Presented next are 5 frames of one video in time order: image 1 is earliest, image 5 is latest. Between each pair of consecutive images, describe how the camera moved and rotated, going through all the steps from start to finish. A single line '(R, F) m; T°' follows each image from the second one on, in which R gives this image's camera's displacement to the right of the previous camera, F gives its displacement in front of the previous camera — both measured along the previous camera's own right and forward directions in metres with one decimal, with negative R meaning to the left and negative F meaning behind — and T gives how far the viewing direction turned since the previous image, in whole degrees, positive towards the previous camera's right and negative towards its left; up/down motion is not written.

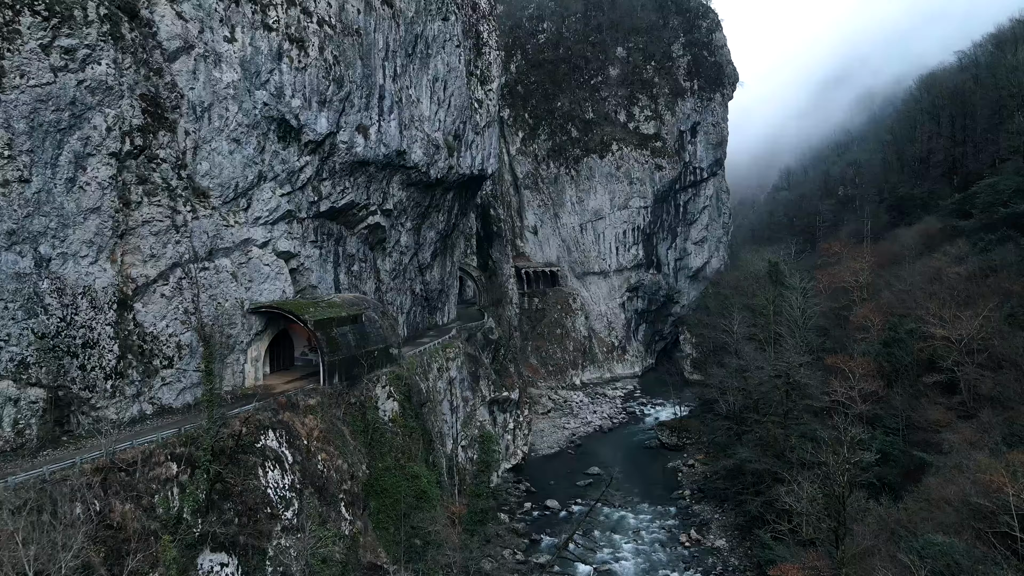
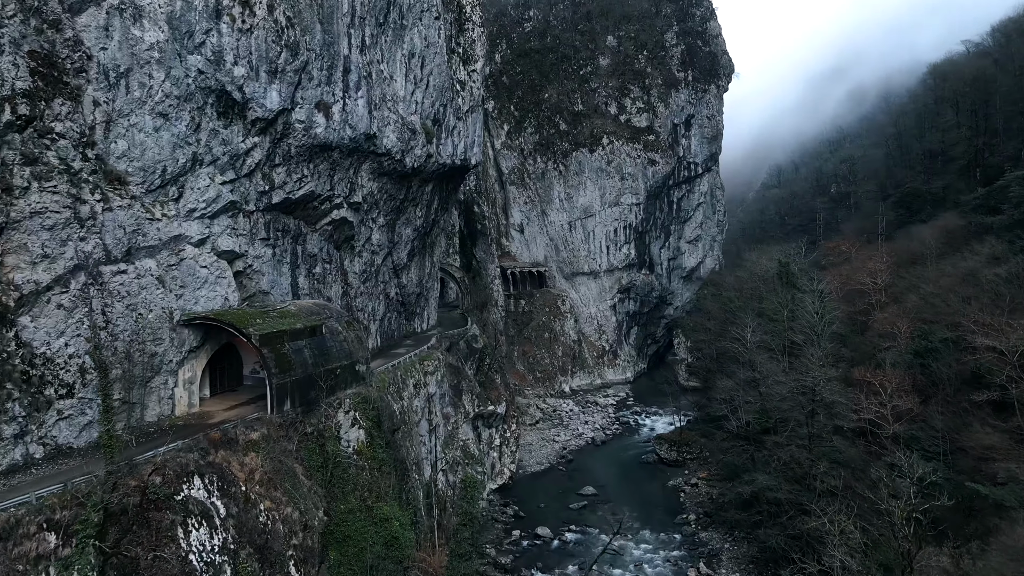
(-0.1, +2.9) m; +1°
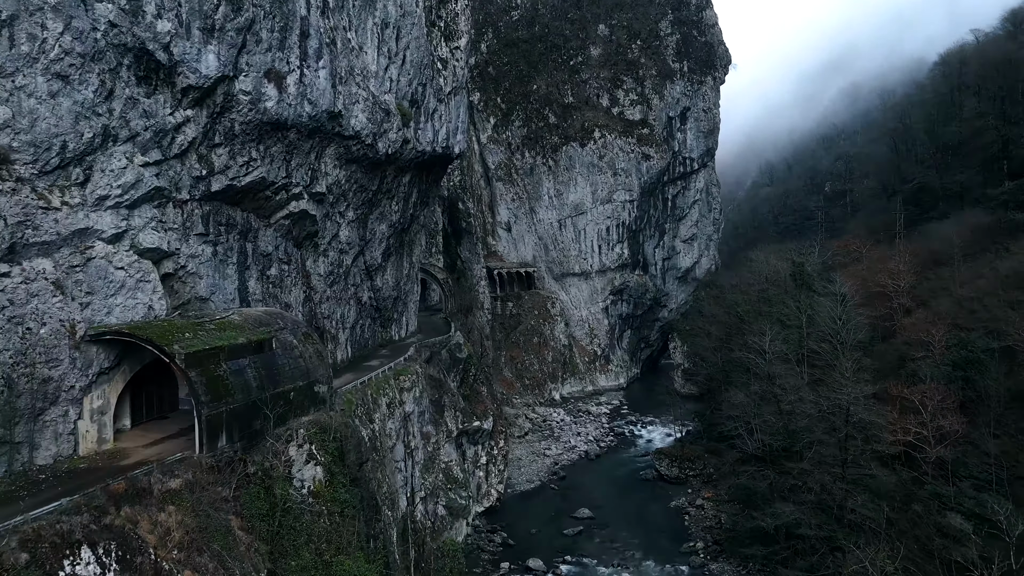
(-0.1, +2.7) m; +1°
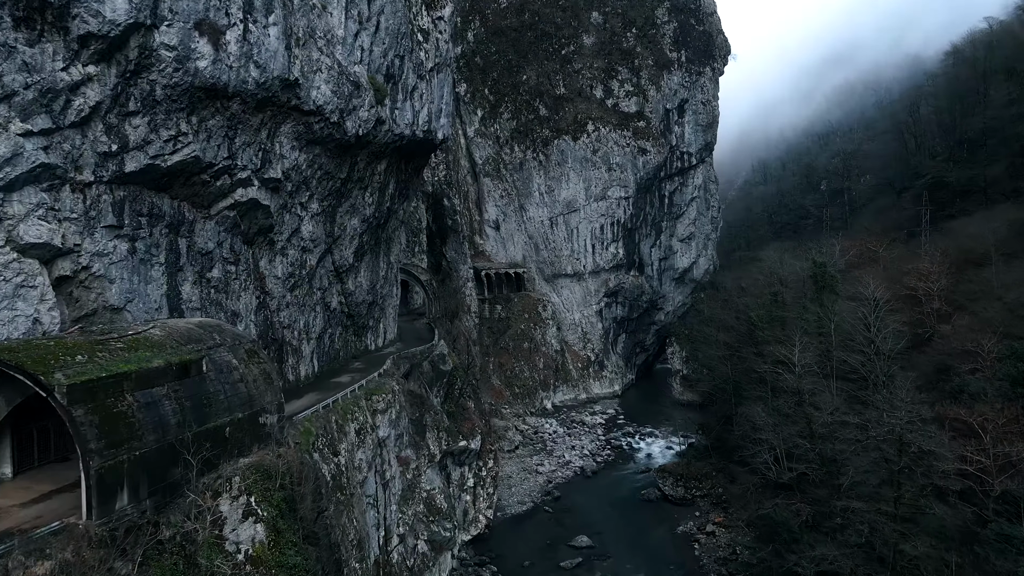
(-0.1, +2.8) m; +1°
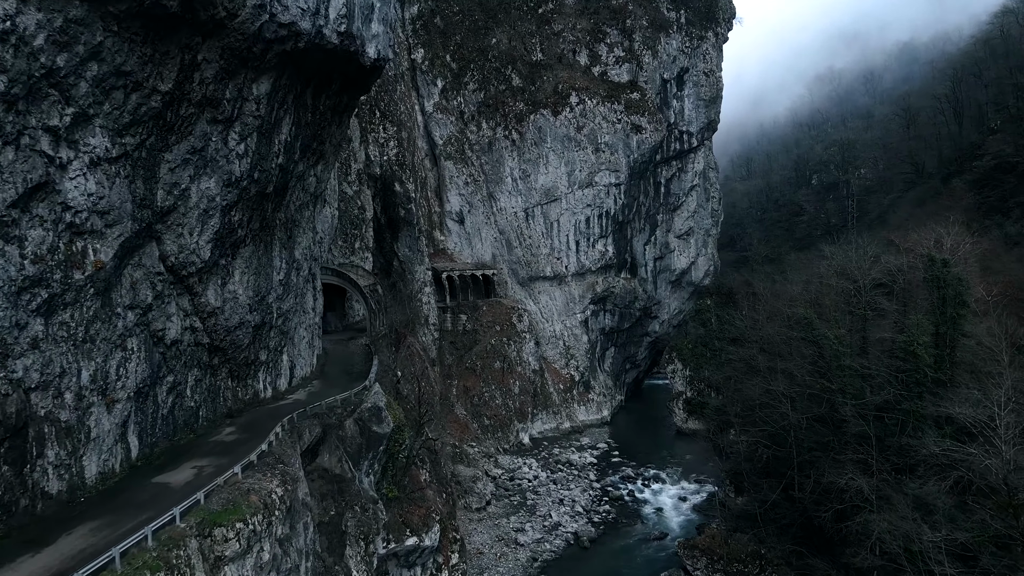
(-0.2, +8.2) m; +2°
